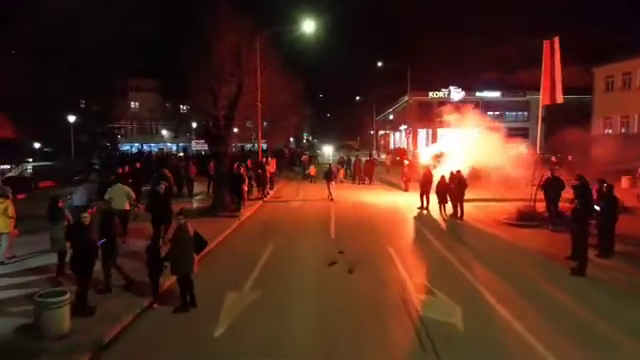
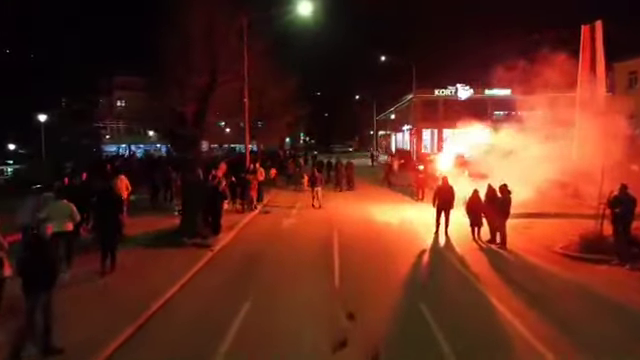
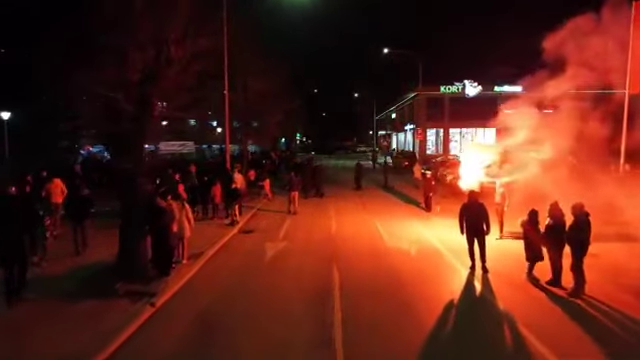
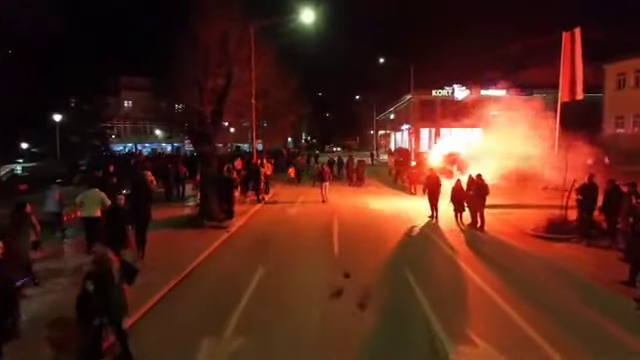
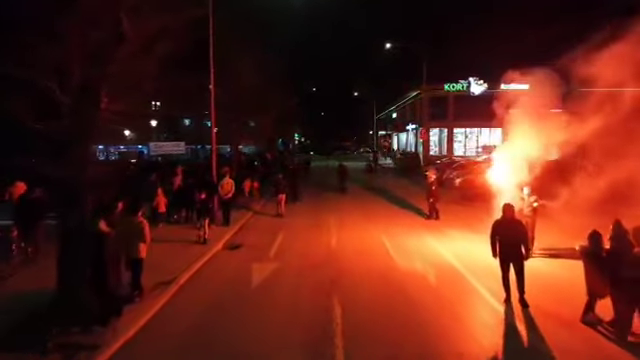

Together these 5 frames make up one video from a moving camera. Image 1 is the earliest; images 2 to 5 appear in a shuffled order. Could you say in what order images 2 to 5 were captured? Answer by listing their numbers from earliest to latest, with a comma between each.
4, 2, 3, 5
